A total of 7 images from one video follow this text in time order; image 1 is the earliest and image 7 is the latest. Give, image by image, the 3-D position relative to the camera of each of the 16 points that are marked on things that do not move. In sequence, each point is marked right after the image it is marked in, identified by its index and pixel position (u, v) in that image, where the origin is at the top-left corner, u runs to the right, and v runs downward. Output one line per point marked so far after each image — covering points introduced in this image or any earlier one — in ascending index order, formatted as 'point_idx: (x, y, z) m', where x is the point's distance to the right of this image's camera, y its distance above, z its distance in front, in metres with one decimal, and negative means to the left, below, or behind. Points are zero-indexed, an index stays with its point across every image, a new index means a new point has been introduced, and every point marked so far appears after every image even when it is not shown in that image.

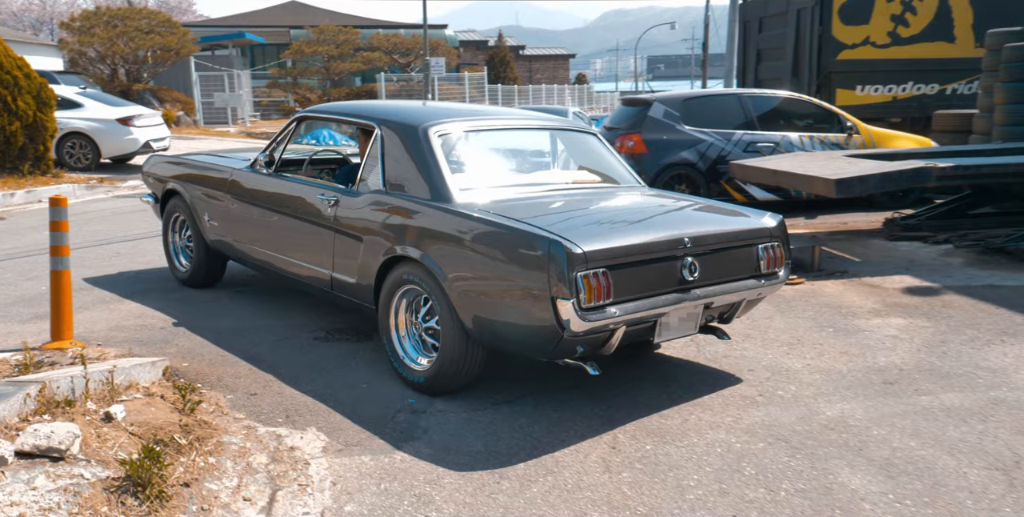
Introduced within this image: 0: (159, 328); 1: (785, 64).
0: (-2.4, -0.5, +6.4) m
1: (+3.7, +2.6, +12.5) m
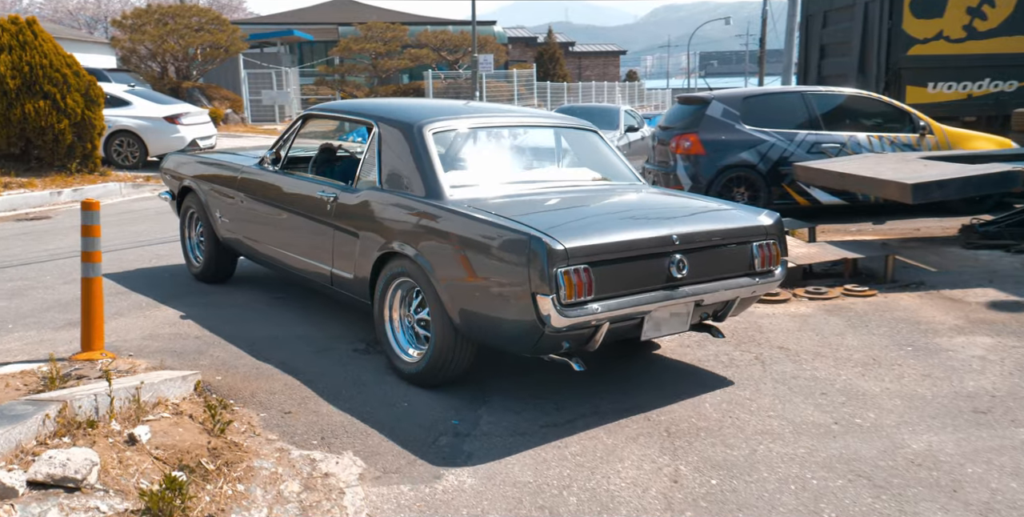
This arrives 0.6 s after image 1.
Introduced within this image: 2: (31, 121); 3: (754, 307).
0: (-2.1, -0.5, +6.1) m
1: (+4.3, +2.5, +11.9) m
2: (-6.7, +1.9, +13.1) m
3: (+1.9, -0.4, +7.1) m
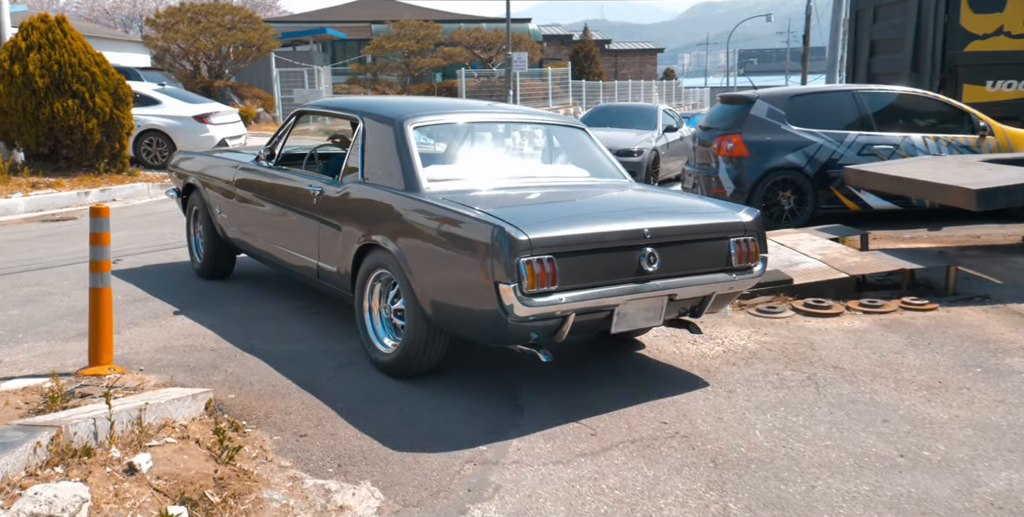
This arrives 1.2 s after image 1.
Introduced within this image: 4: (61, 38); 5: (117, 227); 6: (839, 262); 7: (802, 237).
0: (-1.9, -0.6, +5.8) m
1: (+4.8, +2.5, +11.3) m
2: (-6.3, +1.9, +12.9) m
3: (+2.1, -0.4, +6.7) m
4: (-6.2, +3.1, +12.9) m
5: (-4.5, +0.4, +10.5) m
6: (+2.6, 0.0, +7.5) m
7: (+2.6, +0.2, +8.3) m
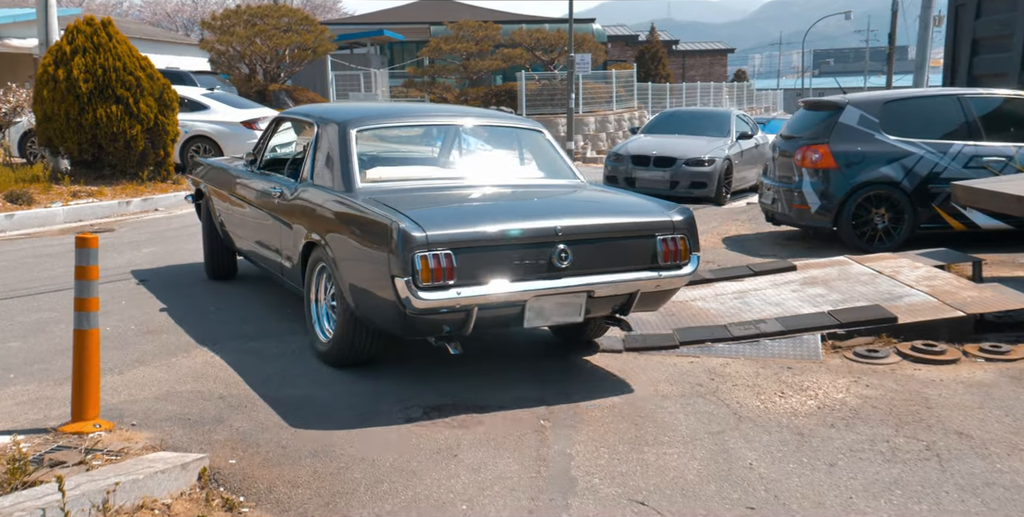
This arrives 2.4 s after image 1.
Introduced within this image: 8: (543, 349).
0: (-1.6, -0.8, +5.0) m
1: (+5.4, +2.2, +10.1) m
2: (-5.5, +1.8, +12.4) m
3: (+2.4, -0.7, +5.6) m
4: (-5.4, +2.9, +12.4) m
5: (-3.9, +0.2, +9.9) m
6: (+3.0, -0.3, +6.4) m
7: (+3.1, 0.0, +7.3) m
8: (+0.2, -0.6, +6.3) m
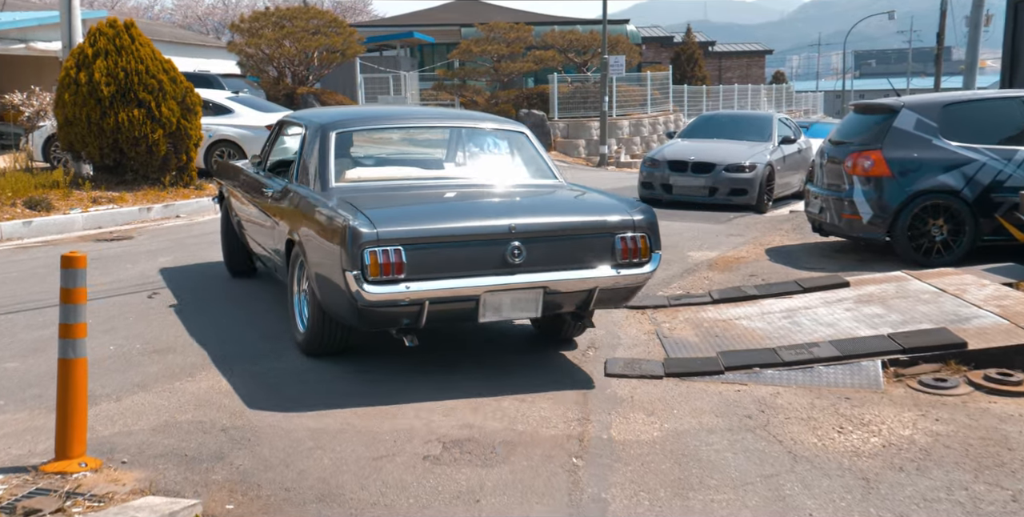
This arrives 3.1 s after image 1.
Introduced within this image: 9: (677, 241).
0: (-1.4, -0.8, +4.6) m
1: (+5.8, +2.1, +9.5) m
2: (-5.1, +1.7, +12.1) m
3: (+2.6, -0.8, +5.1) m
4: (-5.0, +2.8, +12.1) m
5: (-3.6, +0.1, +9.6) m
6: (+3.2, -0.4, +5.8) m
7: (+3.3, -0.2, +6.7) m
8: (+0.4, -0.7, +5.9) m
9: (+1.8, +0.2, +9.9) m
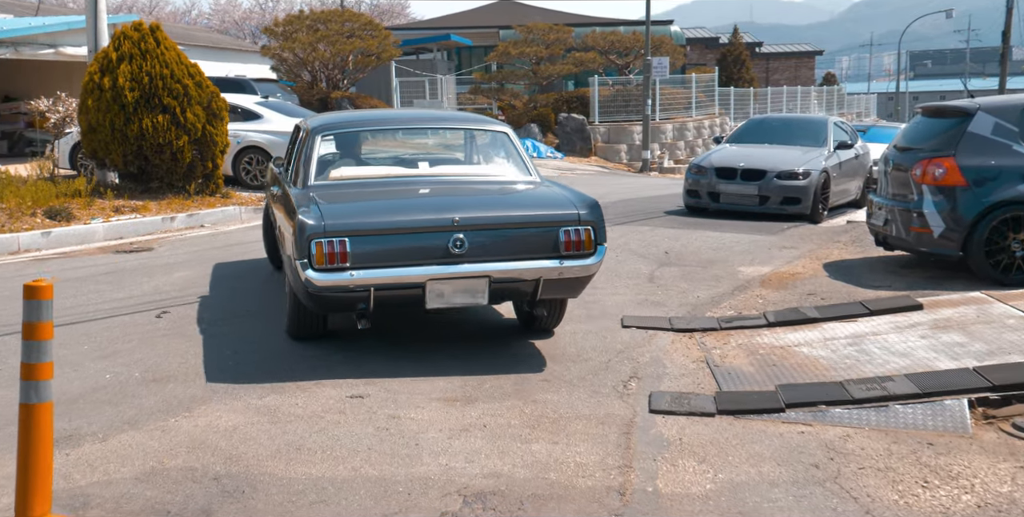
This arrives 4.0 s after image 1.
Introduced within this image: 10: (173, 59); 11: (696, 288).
0: (-1.3, -1.0, +4.0) m
1: (+6.1, +1.9, +8.6) m
2: (-4.6, +1.5, +11.8) m
3: (+2.8, -0.9, +4.4) m
4: (-4.5, +2.7, +11.7) m
5: (-3.2, 0.0, +9.1) m
6: (+3.4, -0.5, +5.1) m
7: (+3.5, -0.3, +6.0) m
8: (+0.6, -0.8, +5.2) m
9: (+2.1, 0.0, +9.2) m
10: (-4.3, +2.6, +11.9) m
11: (+1.6, -0.3, +7.9) m
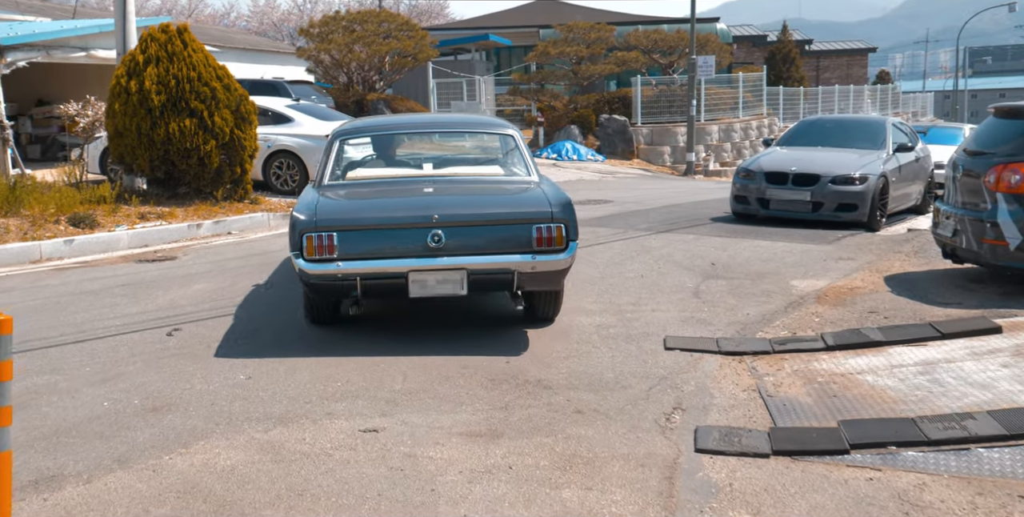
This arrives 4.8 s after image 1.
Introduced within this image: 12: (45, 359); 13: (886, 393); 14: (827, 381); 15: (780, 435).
0: (-1.2, -1.1, +3.6) m
1: (+6.4, +1.8, +7.8) m
2: (-4.1, +1.4, +11.4) m
3: (+2.9, -1.0, +3.7) m
4: (-4.1, +2.6, +11.4) m
5: (-2.9, -0.1, +8.8) m
6: (+3.5, -0.6, +4.4) m
7: (+3.7, -0.4, +5.3) m
8: (+0.7, -0.9, +4.7) m
9: (+2.5, -0.1, +8.6) m
10: (-3.9, +2.5, +11.5) m
11: (+1.8, -0.4, +7.3) m
12: (-3.0, -0.6, +5.9) m
13: (+2.1, -0.7, +5.1) m
14: (+1.8, -0.7, +5.4) m
15: (+1.4, -0.9, +4.7) m
